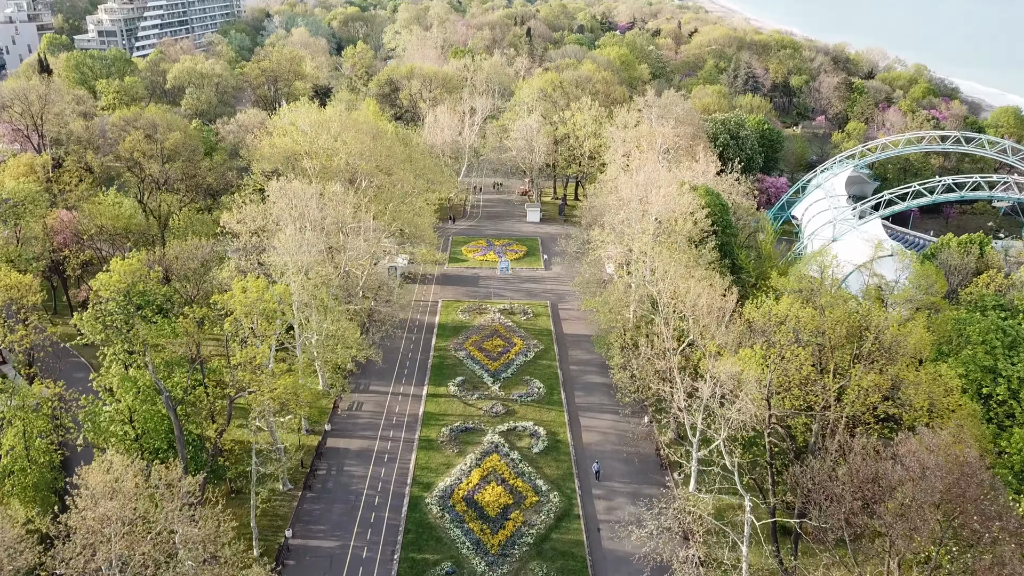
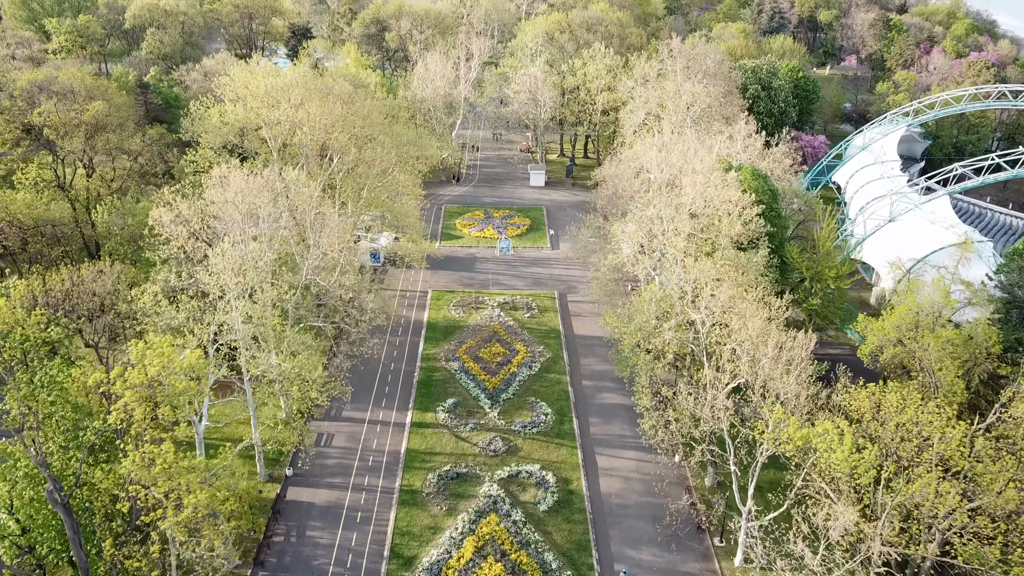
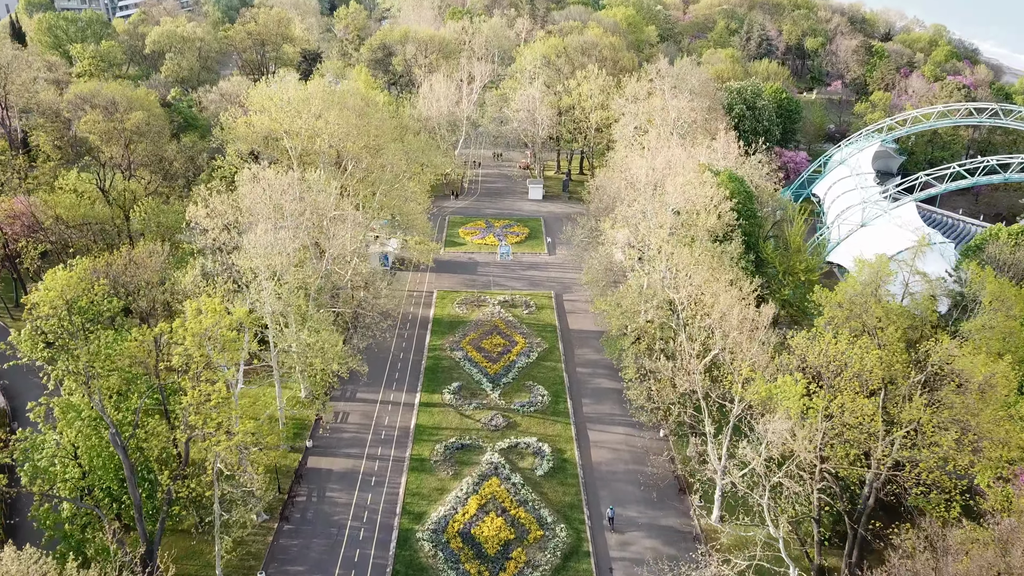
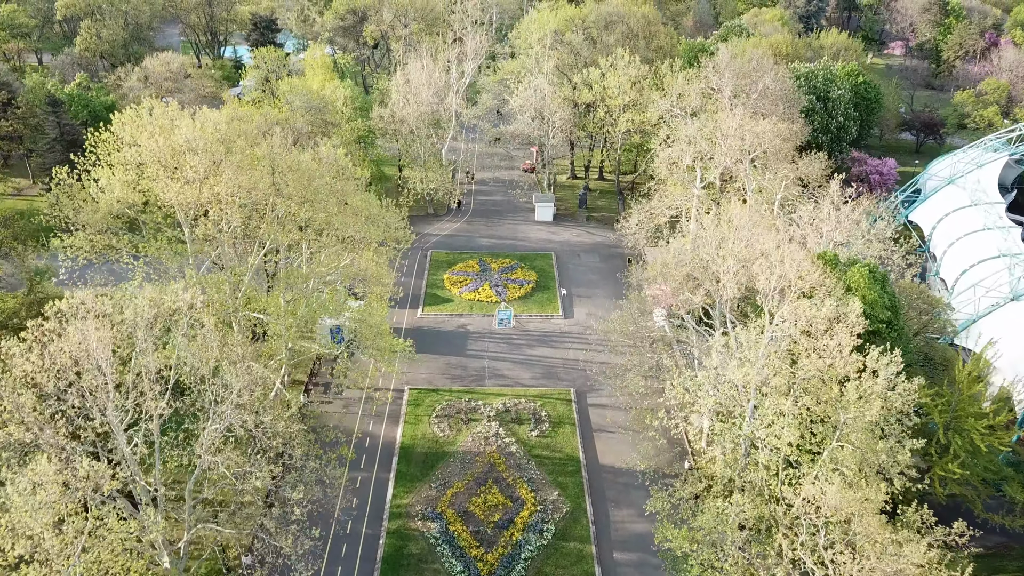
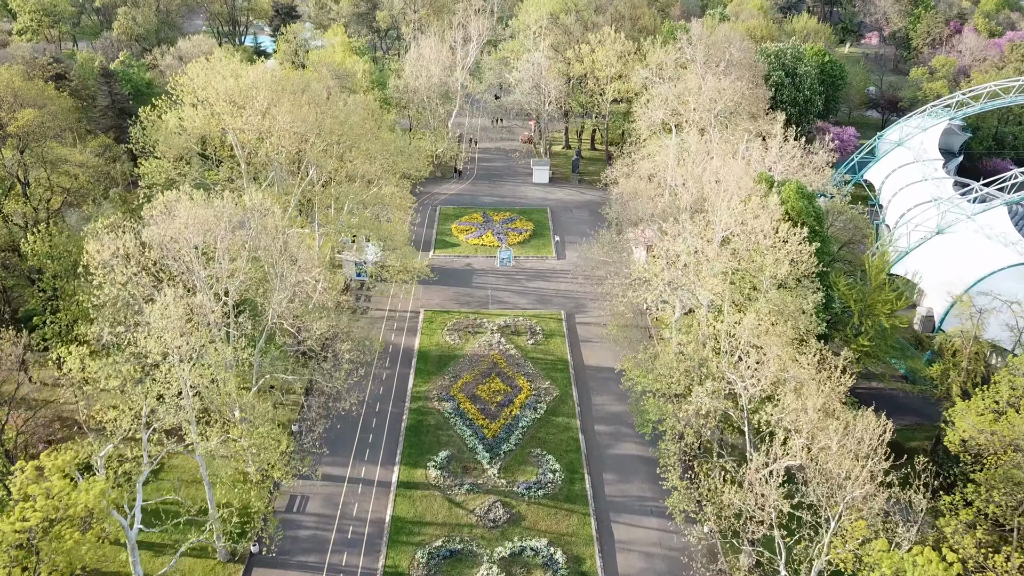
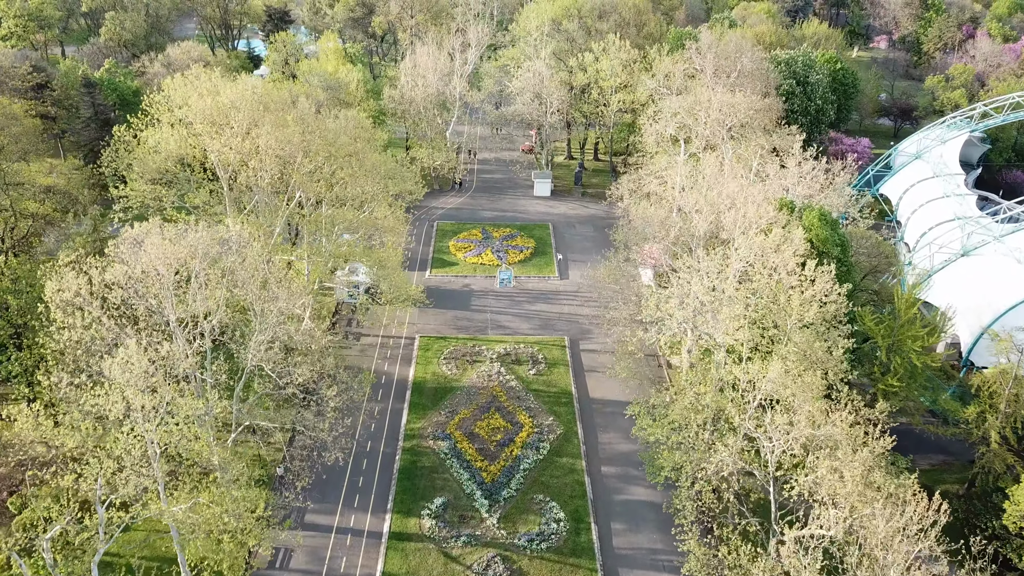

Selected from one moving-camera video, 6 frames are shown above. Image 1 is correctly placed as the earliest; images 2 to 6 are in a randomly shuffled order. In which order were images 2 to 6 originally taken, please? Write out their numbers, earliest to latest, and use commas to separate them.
3, 2, 5, 6, 4
